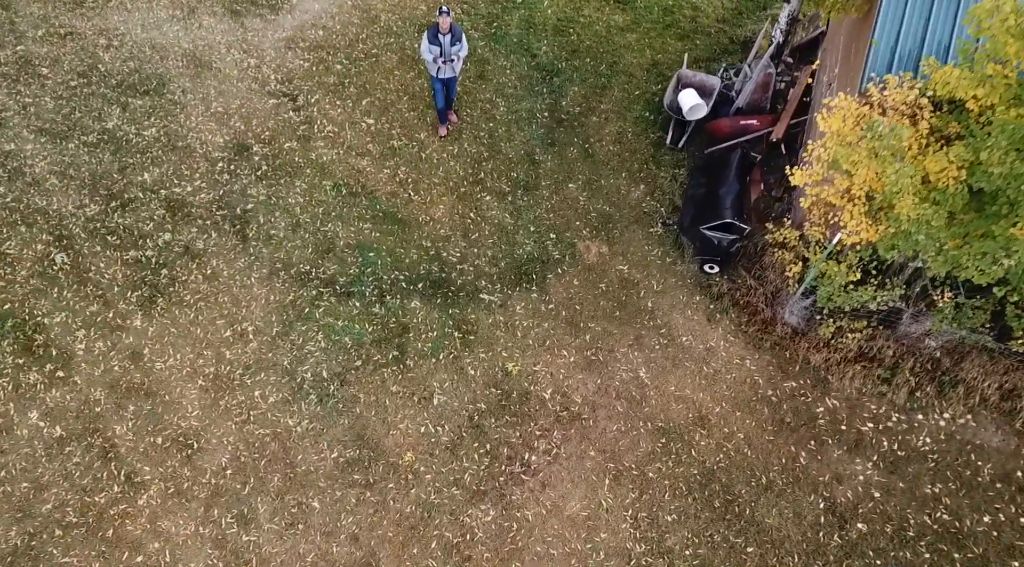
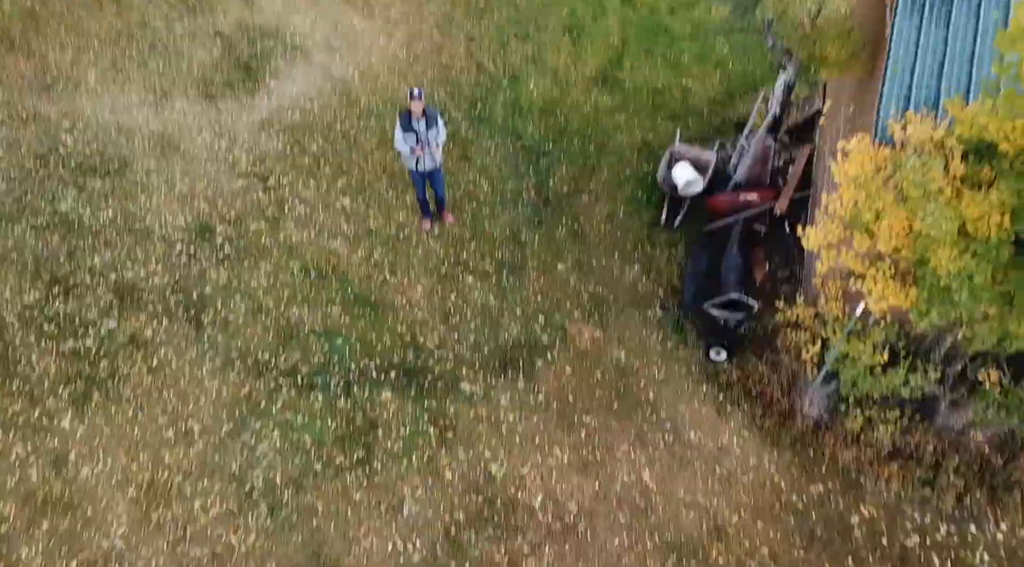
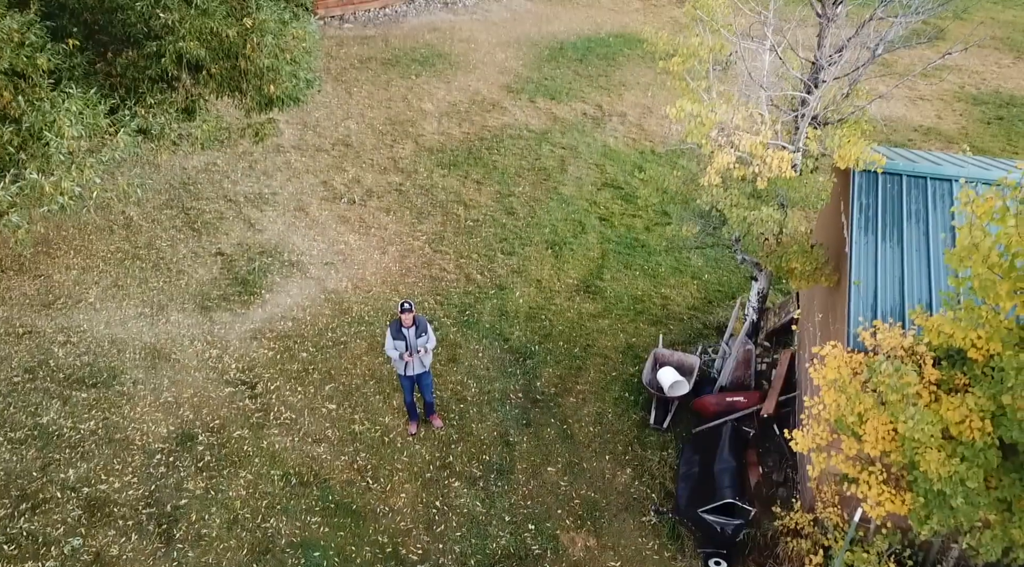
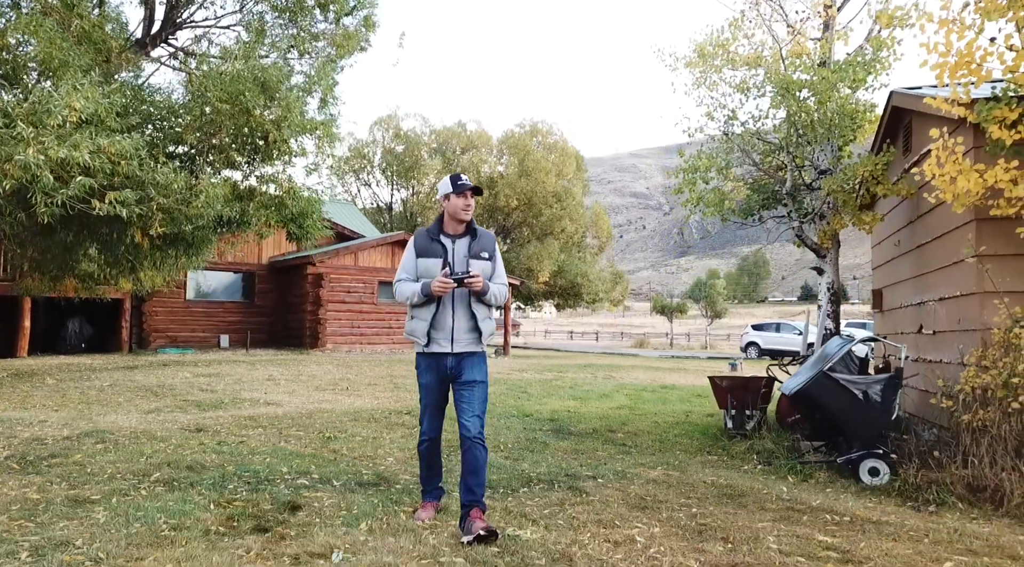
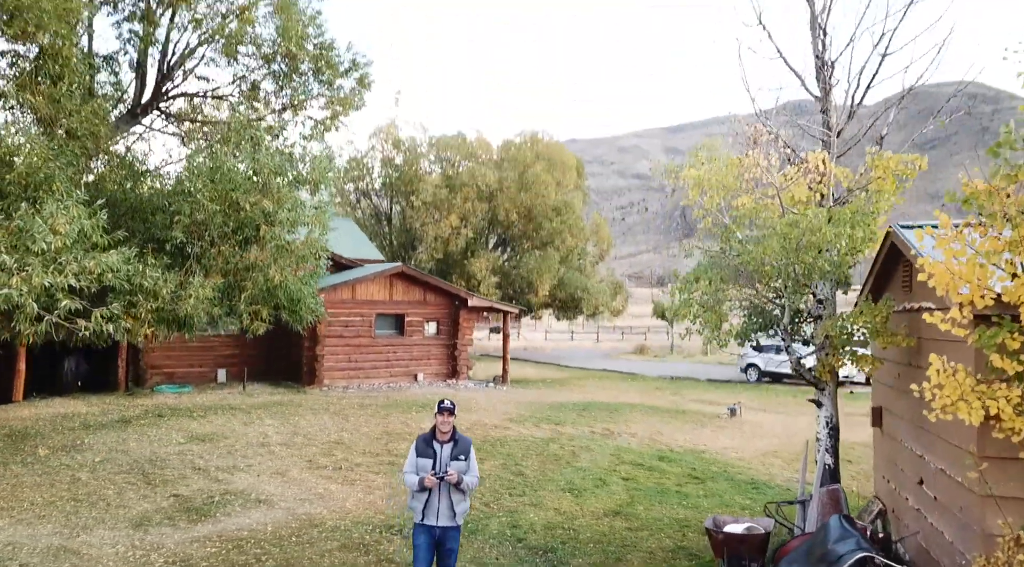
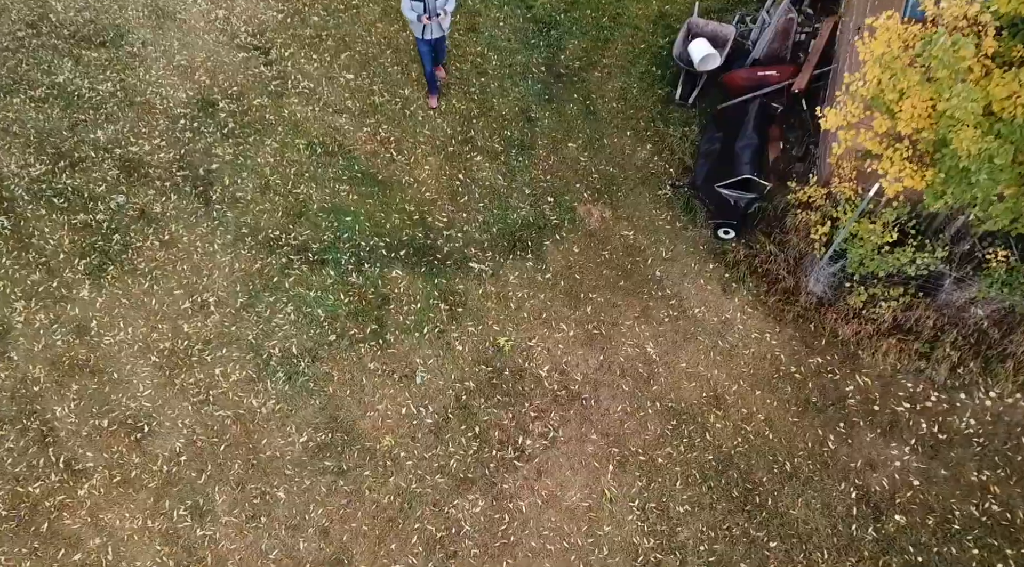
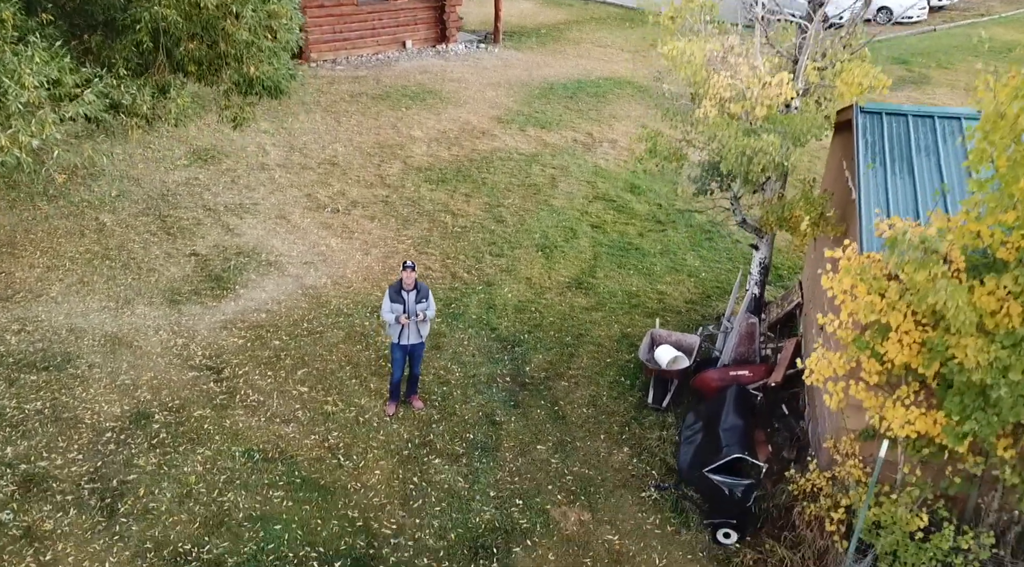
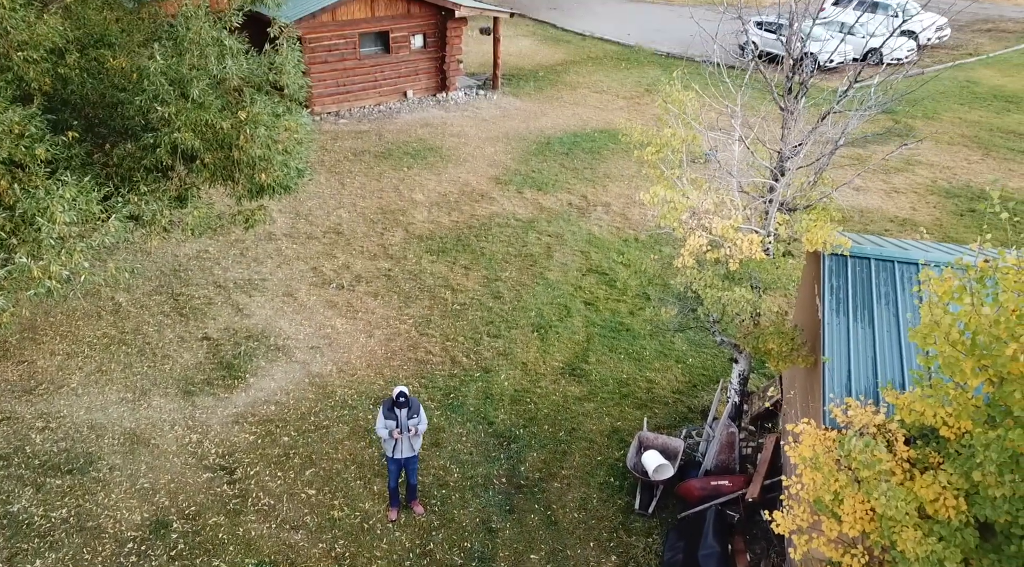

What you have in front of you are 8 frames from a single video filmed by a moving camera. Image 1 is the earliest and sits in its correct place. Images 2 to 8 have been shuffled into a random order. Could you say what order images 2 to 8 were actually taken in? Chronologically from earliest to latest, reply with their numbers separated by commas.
6, 2, 3, 8, 7, 5, 4
